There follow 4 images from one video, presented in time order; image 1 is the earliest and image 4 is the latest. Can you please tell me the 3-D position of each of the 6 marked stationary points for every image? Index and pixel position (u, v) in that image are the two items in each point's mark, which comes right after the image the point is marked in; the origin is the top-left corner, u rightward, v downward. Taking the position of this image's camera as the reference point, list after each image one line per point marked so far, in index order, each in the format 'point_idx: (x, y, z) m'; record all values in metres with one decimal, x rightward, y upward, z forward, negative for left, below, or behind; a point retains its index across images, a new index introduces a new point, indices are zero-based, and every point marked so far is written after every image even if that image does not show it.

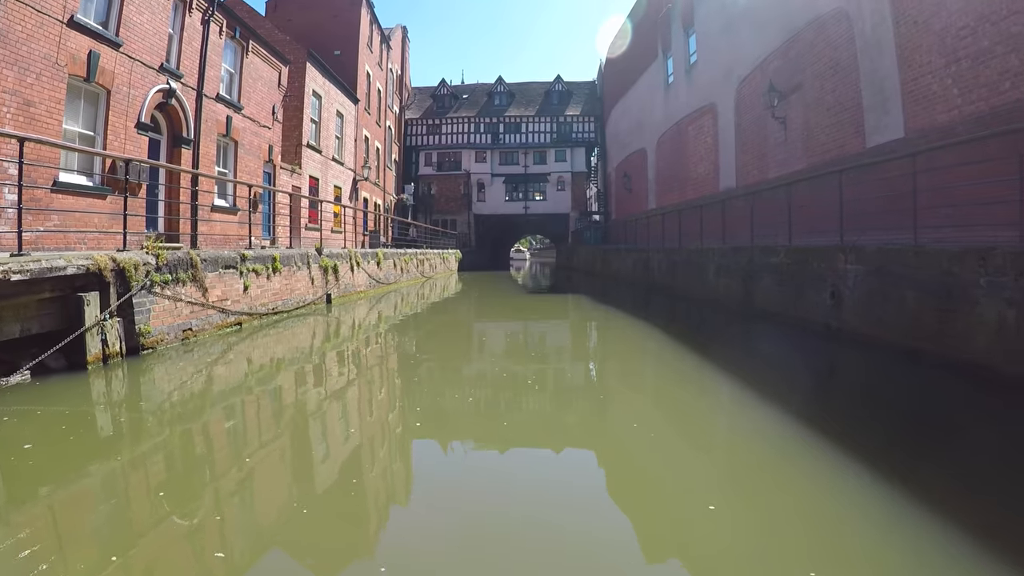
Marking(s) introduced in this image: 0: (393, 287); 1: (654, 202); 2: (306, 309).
0: (-3.1, 0.0, +12.6) m
1: (+5.4, +3.3, +18.9) m
2: (-3.3, -0.3, +7.9) m
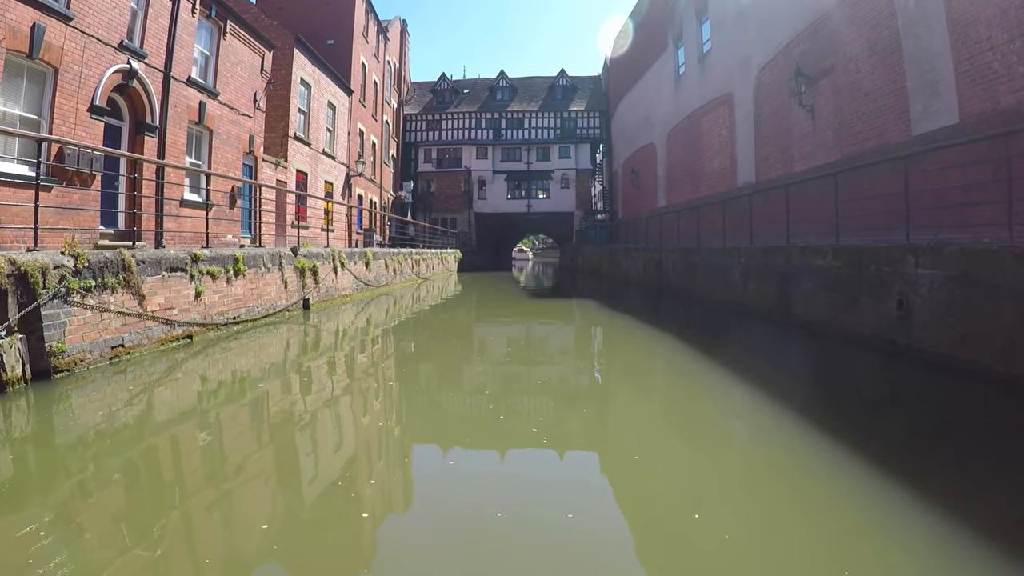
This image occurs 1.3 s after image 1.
0: (-3.0, -0.1, +11.6) m
1: (+5.5, +3.2, +17.9) m
2: (-3.3, -0.4, +7.0) m
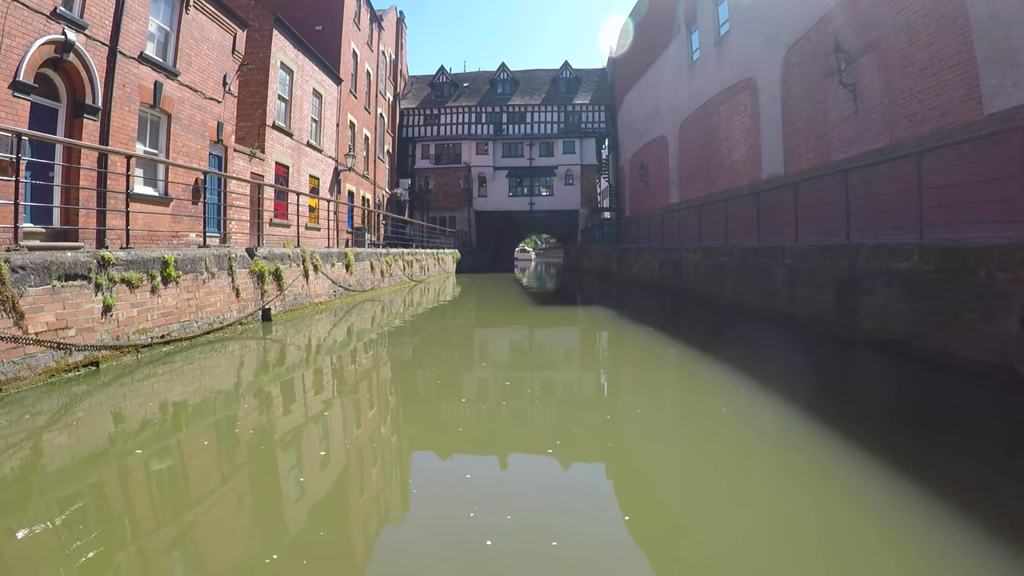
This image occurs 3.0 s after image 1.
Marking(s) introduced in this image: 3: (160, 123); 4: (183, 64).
0: (-3.0, -0.2, +10.4) m
1: (+5.5, +3.1, +16.7) m
2: (-3.3, -0.5, +5.8) m
3: (-6.0, +2.8, +8.5) m
4: (-5.8, +4.0, +8.8) m
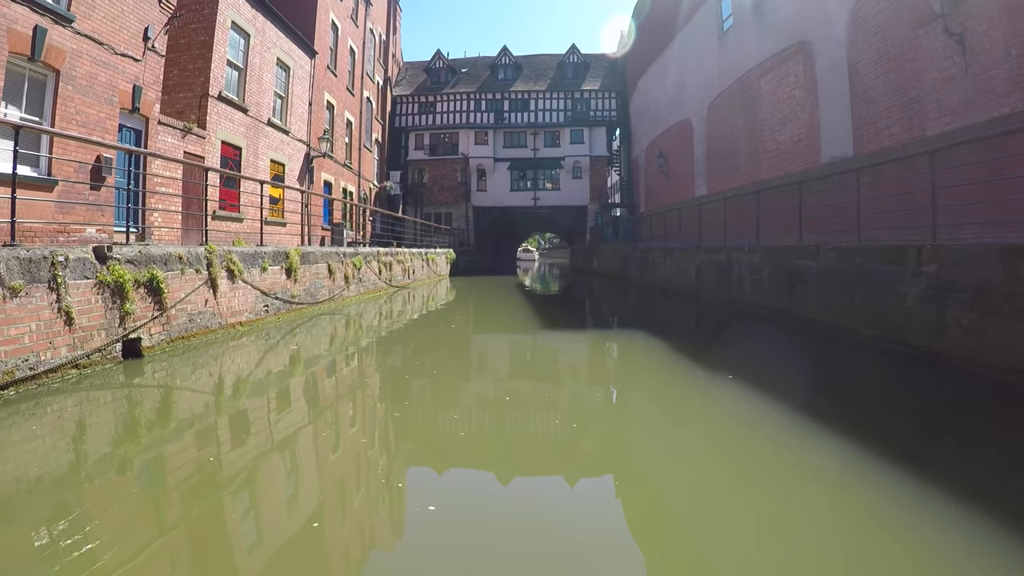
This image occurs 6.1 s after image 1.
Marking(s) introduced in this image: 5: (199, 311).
0: (-3.0, -0.3, +8.4) m
1: (+5.6, +3.0, +14.6) m
2: (-3.4, -0.7, +3.8) m
3: (-6.1, +2.7, +6.5) m
4: (-5.8, +3.8, +6.7) m
5: (-3.3, -0.2, +5.5) m
